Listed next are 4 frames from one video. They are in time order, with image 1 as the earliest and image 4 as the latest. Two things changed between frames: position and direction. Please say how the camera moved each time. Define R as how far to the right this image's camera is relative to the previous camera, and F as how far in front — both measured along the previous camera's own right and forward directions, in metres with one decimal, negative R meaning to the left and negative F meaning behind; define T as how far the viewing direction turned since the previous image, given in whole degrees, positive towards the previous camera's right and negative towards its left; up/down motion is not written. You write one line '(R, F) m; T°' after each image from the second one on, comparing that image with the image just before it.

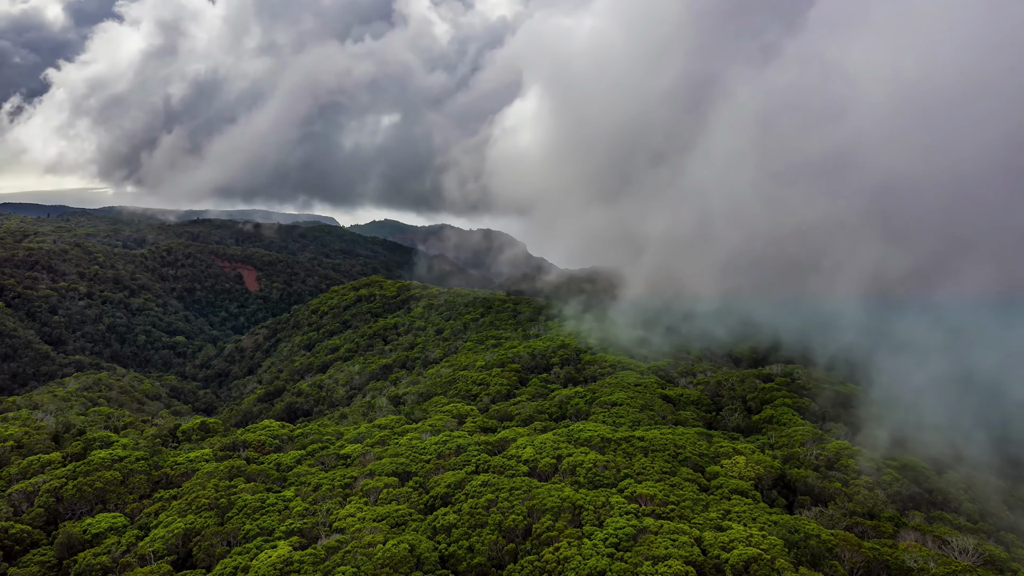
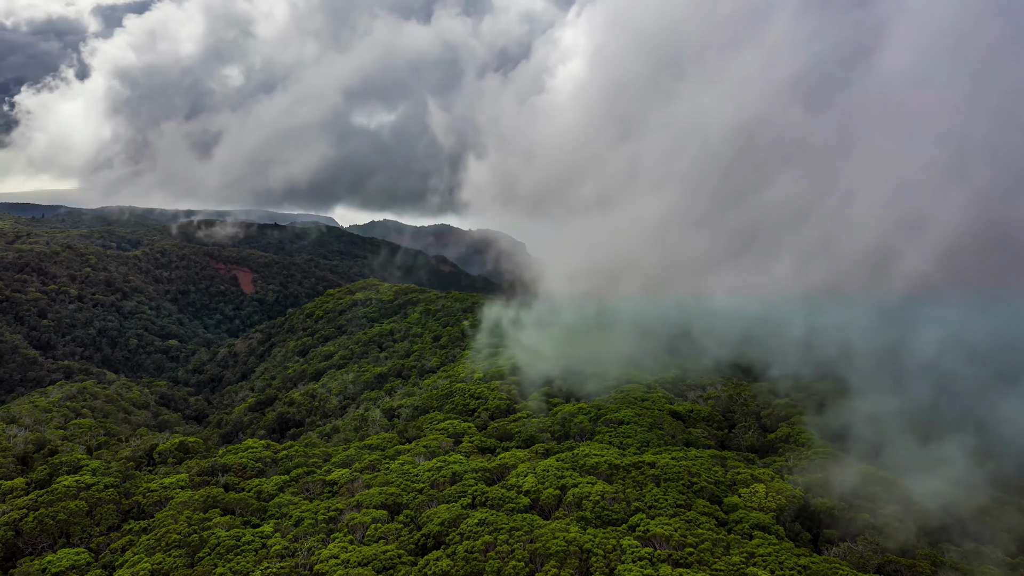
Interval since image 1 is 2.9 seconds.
(-0.1, +3.3) m; 0°
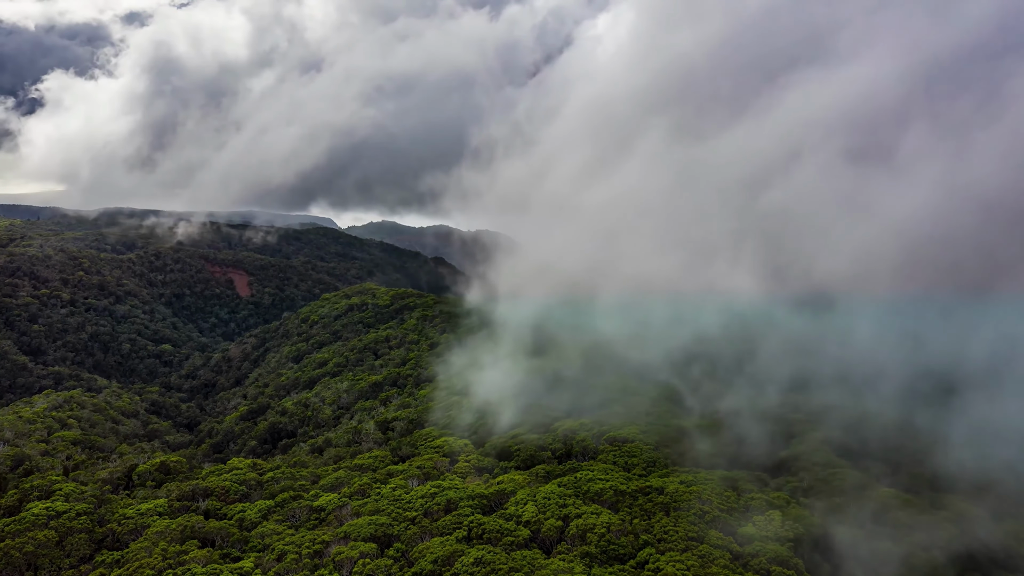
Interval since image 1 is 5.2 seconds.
(0.0, +2.5) m; 0°
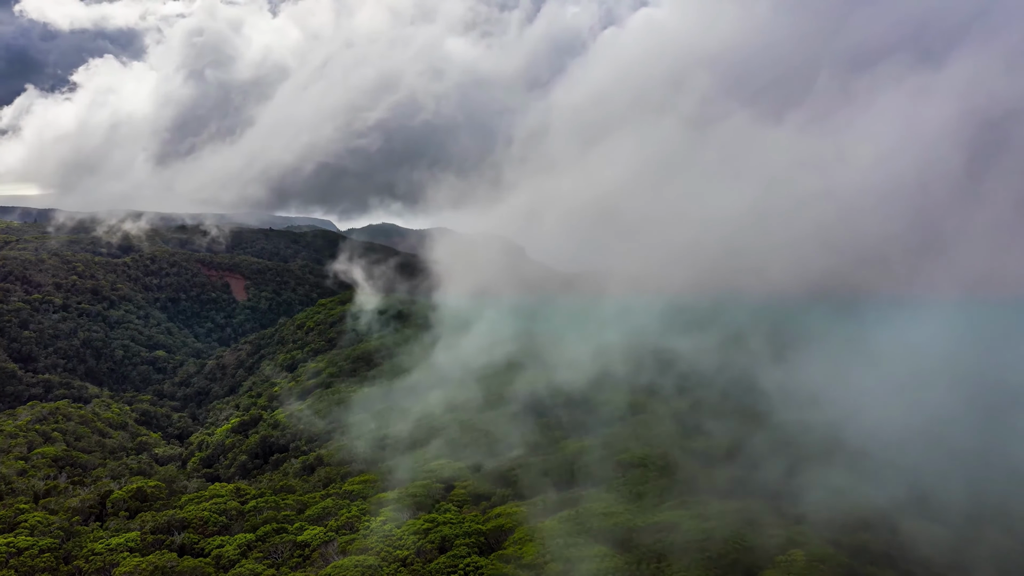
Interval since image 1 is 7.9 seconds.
(0.0, +2.9) m; 0°
